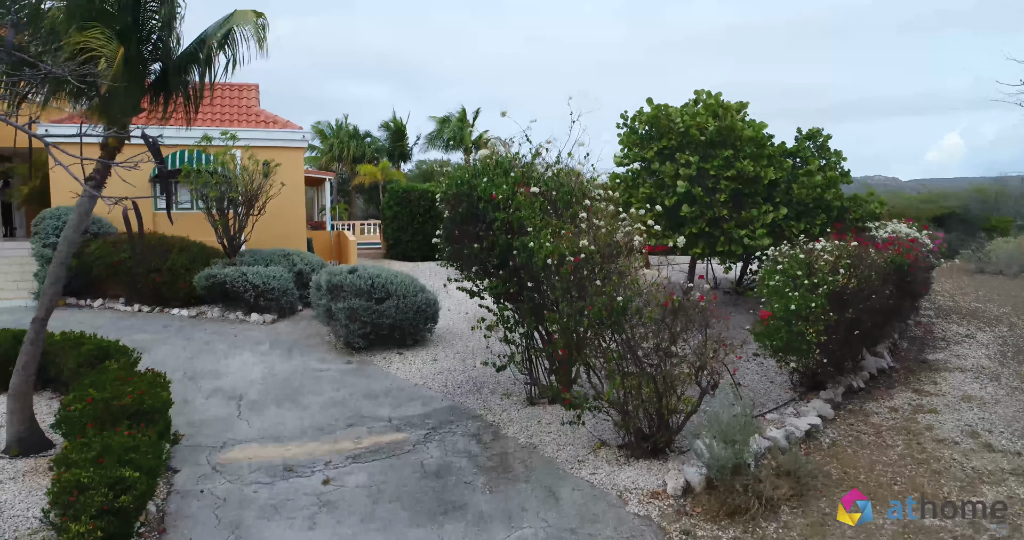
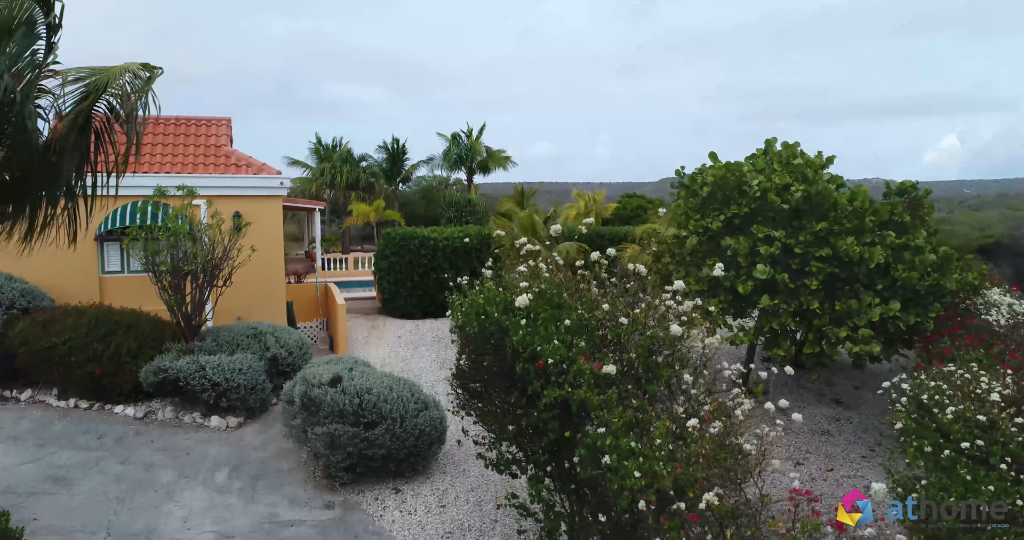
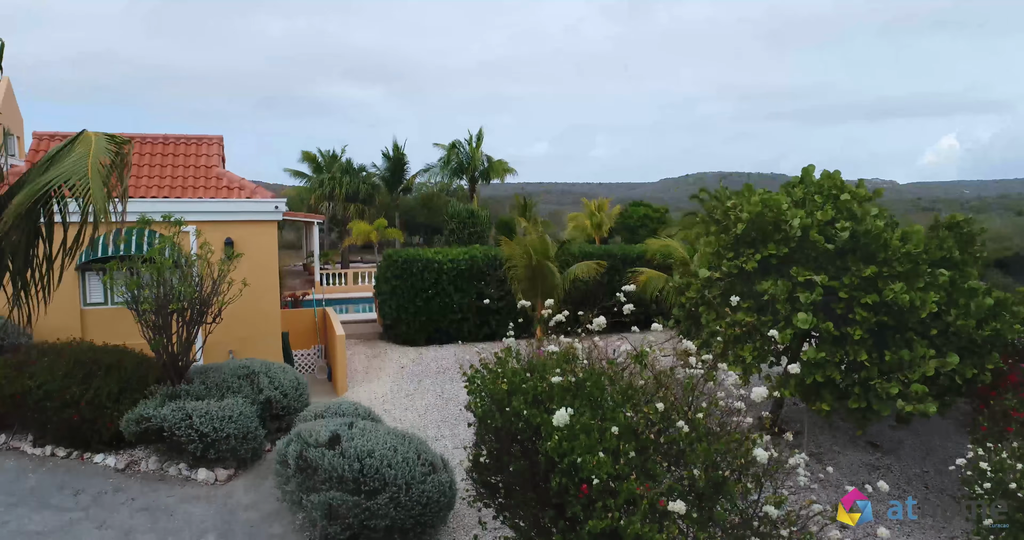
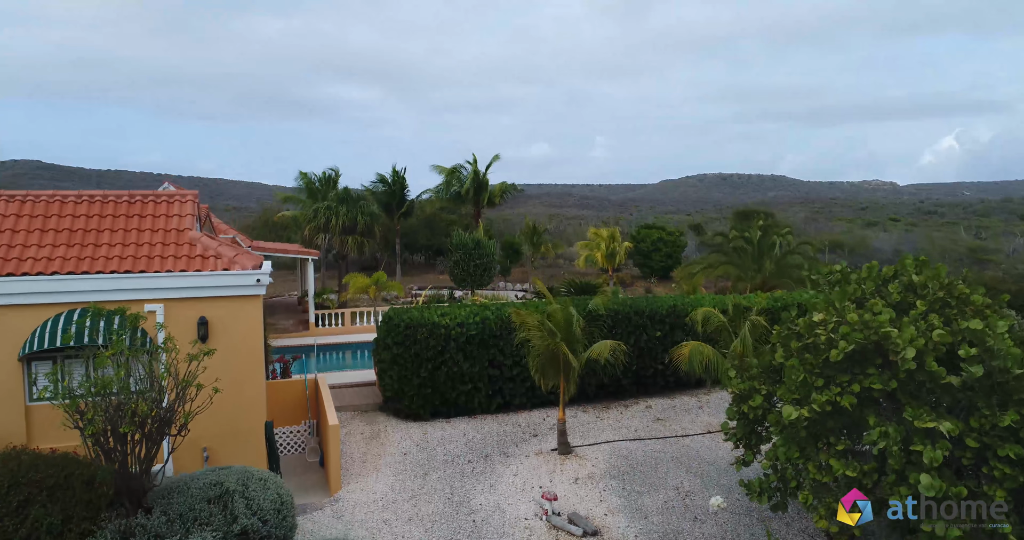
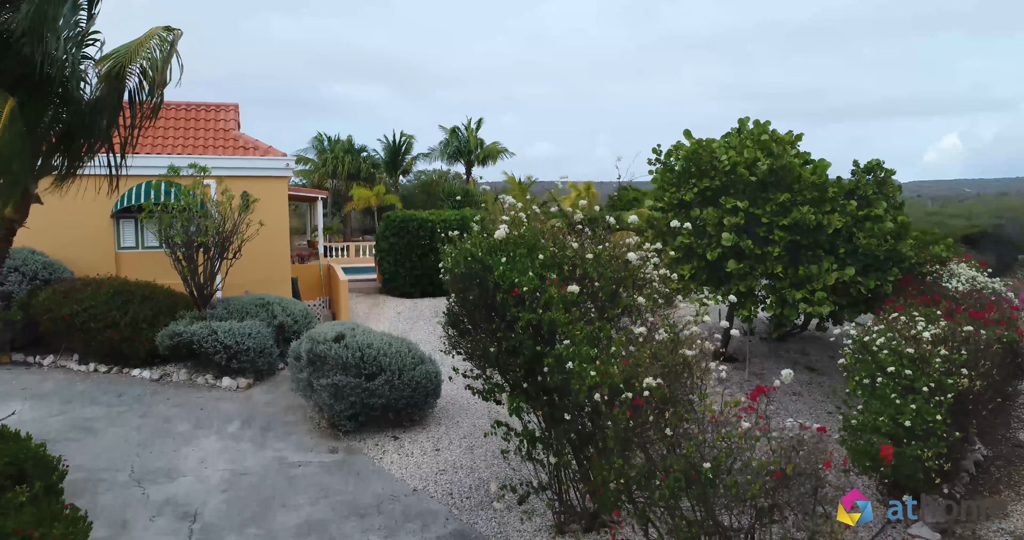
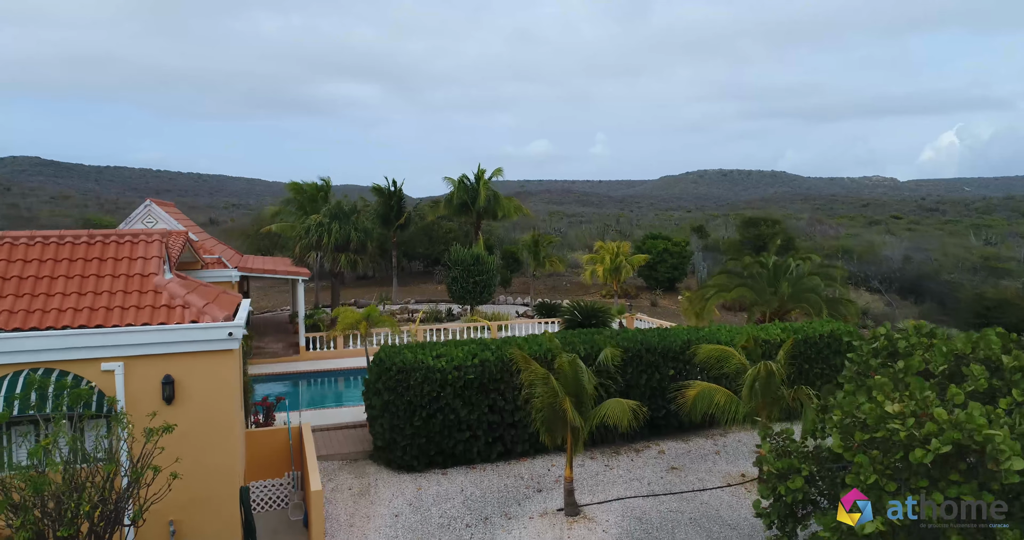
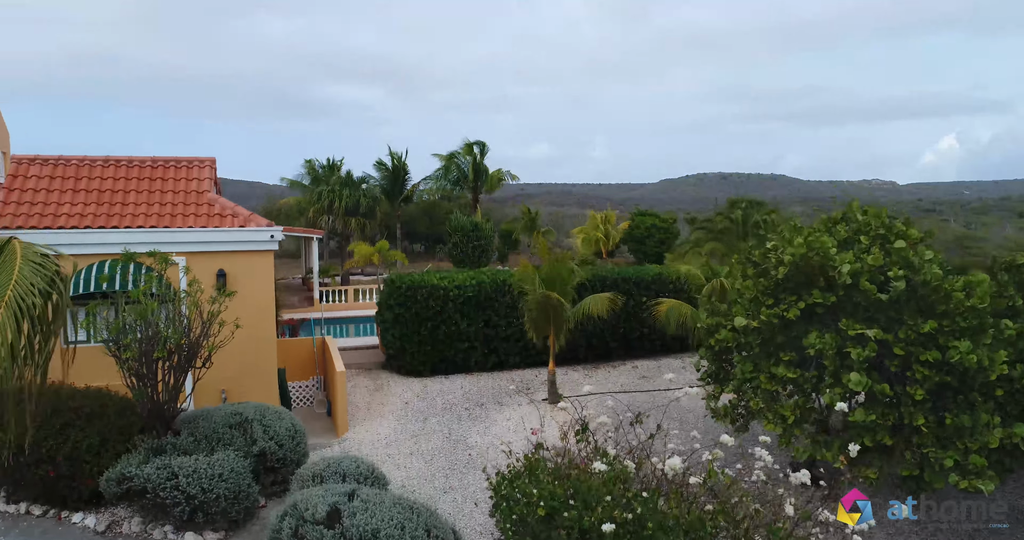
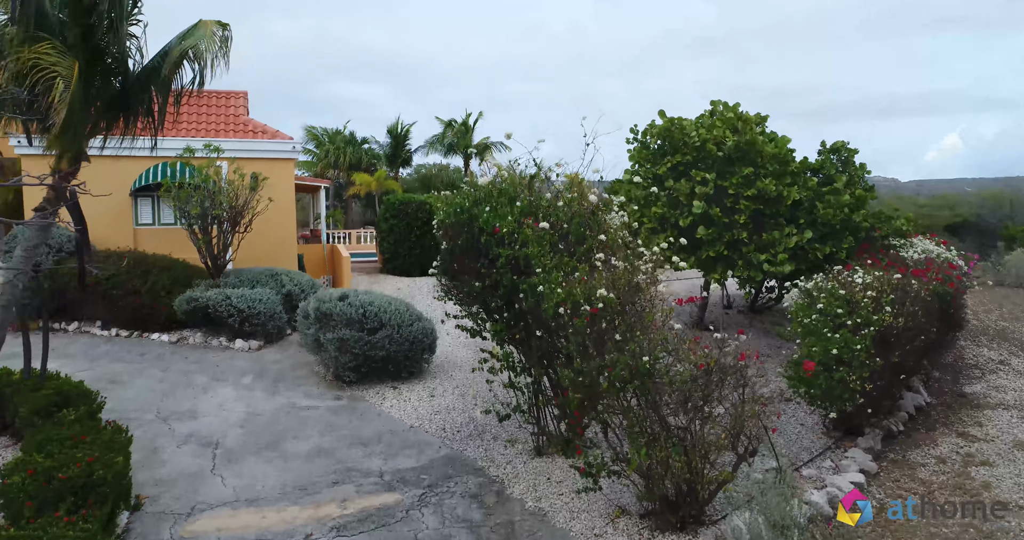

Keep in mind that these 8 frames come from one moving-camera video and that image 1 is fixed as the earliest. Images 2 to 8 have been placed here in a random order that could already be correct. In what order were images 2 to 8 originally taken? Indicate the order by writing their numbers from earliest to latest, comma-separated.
8, 5, 2, 3, 7, 4, 6
